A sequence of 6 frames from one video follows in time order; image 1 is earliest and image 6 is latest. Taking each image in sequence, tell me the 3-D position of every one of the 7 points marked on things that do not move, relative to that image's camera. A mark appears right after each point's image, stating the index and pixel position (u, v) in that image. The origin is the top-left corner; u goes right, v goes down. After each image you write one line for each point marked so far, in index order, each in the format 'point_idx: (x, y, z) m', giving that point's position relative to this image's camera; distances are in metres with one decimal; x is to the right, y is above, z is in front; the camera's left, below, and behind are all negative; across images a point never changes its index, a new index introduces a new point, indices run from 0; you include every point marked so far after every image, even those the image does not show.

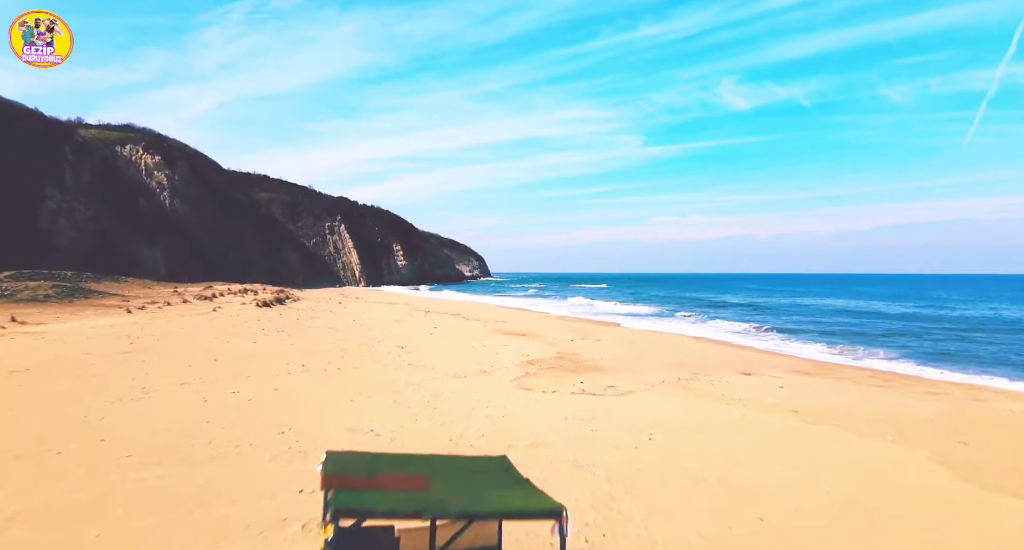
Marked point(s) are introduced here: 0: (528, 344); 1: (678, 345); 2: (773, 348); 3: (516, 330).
0: (+0.4, -1.8, +13.3) m
1: (+4.4, -1.8, +13.8) m
2: (+7.7, -2.2, +15.6) m
3: (+0.1, -1.8, +16.2) m
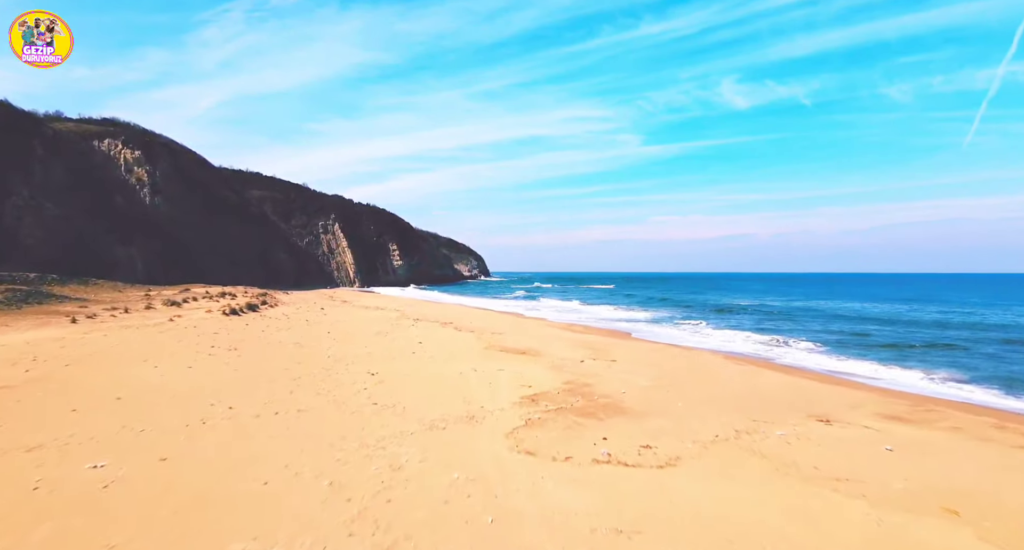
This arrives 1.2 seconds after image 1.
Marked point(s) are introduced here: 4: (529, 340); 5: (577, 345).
0: (+0.3, -2.0, +10.9) m
1: (+4.3, -2.0, +11.4) m
2: (+7.7, -2.3, +13.2) m
3: (+0.1, -2.0, +13.8) m
4: (+0.5, -2.0, +15.3) m
5: (+1.8, -2.0, +14.3) m
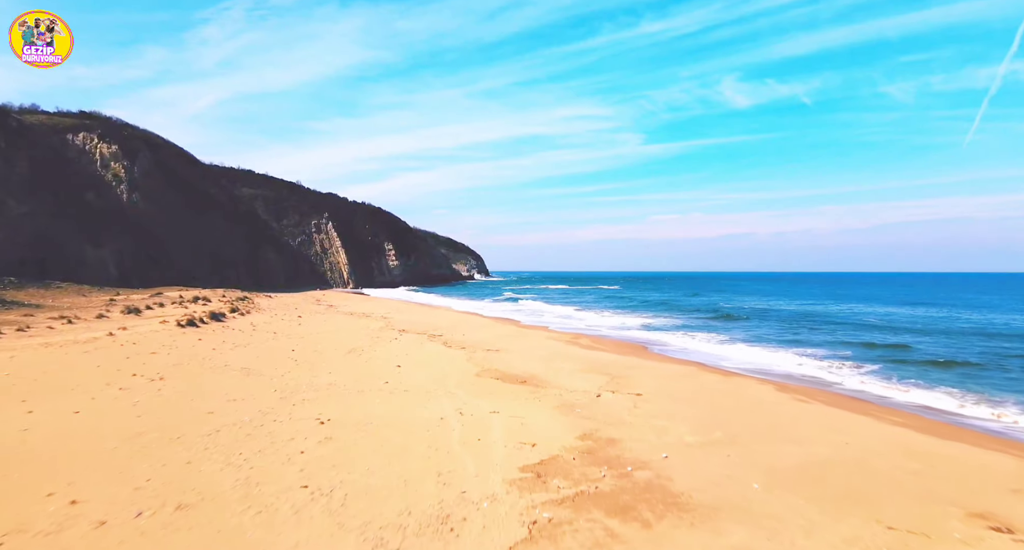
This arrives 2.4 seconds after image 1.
0: (+0.3, -2.1, +8.4) m
1: (+4.3, -2.2, +8.8) m
2: (+7.6, -2.5, +10.6) m
3: (0.0, -2.1, +11.2) m
4: (+0.5, -2.1, +12.7) m
5: (+1.8, -2.1, +11.7) m
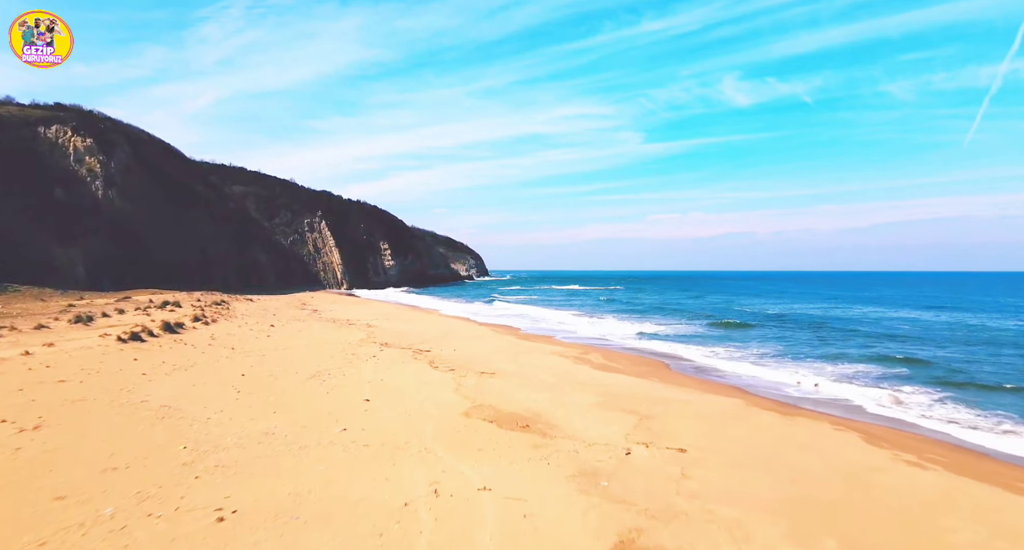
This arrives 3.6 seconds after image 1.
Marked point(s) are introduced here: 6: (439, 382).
0: (+0.3, -2.3, +5.9) m
1: (+4.3, -2.4, +6.3) m
2: (+7.6, -2.7, +8.1) m
3: (0.0, -2.3, +8.7) m
4: (+0.4, -2.3, +10.2) m
5: (+1.8, -2.3, +9.2) m
6: (-1.5, -2.3, +11.1) m
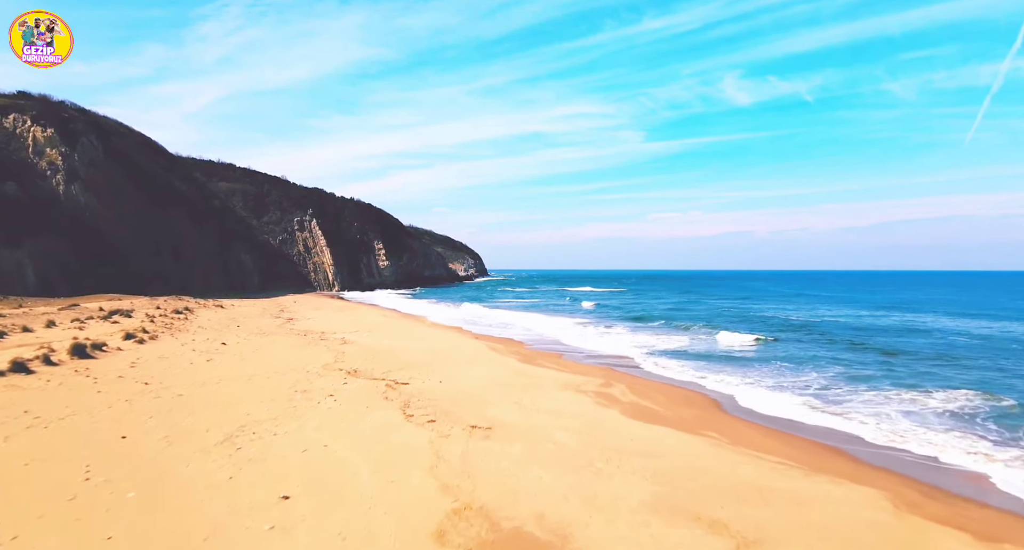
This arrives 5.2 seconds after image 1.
0: (+0.3, -2.6, +2.4) m
1: (+4.3, -2.6, +2.8) m
2: (+7.7, -3.0, +4.6) m
3: (+0.1, -2.6, +5.2) m
4: (+0.5, -2.6, +6.7) m
5: (+1.8, -2.6, +5.7) m
6: (-1.5, -2.5, +7.6) m
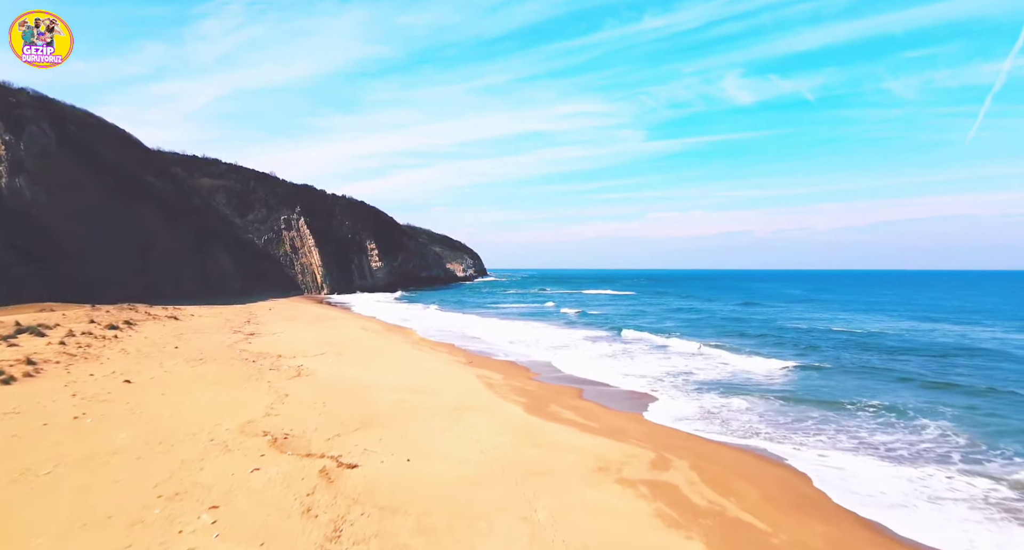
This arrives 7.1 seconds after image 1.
0: (+0.4, -2.9, -1.9) m
1: (+4.4, -3.0, -1.5) m
2: (+7.7, -3.3, +0.3) m
3: (+0.1, -2.9, +0.9) m
4: (+0.6, -2.9, +2.4) m
5: (+1.9, -2.9, +1.4) m
6: (-1.4, -2.9, +3.3) m
